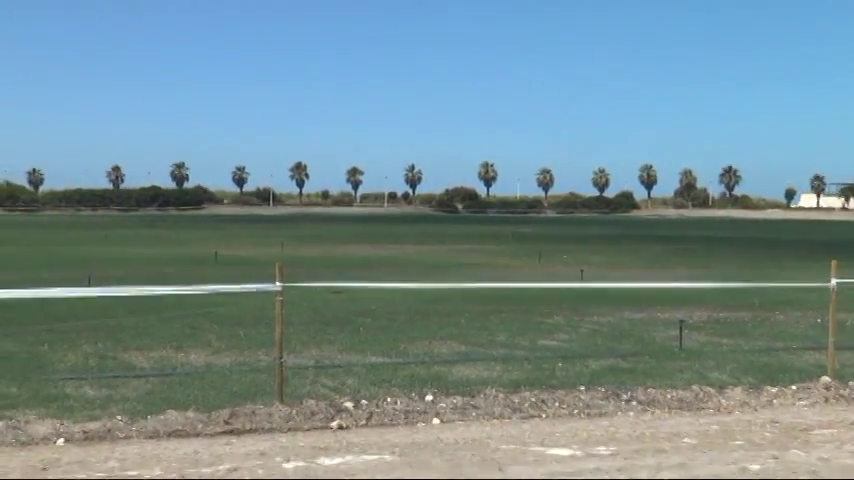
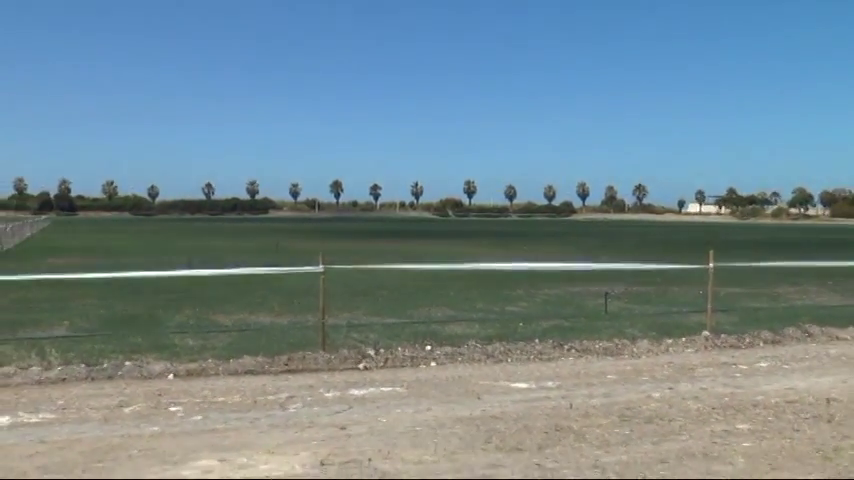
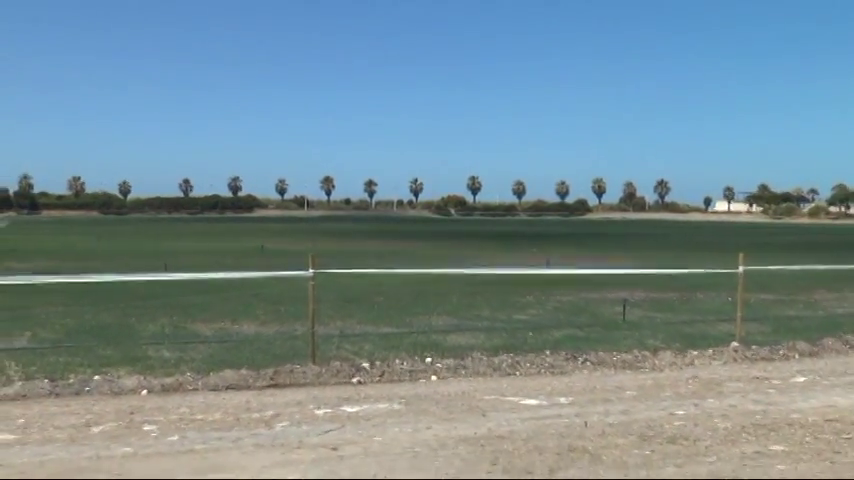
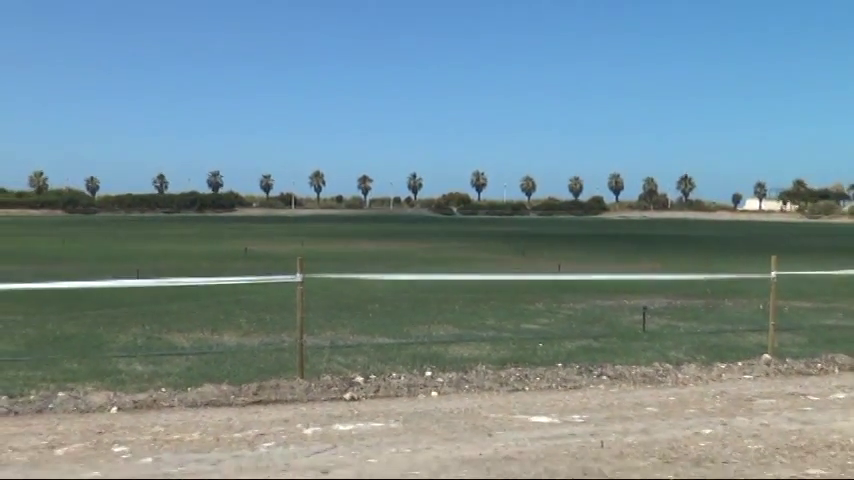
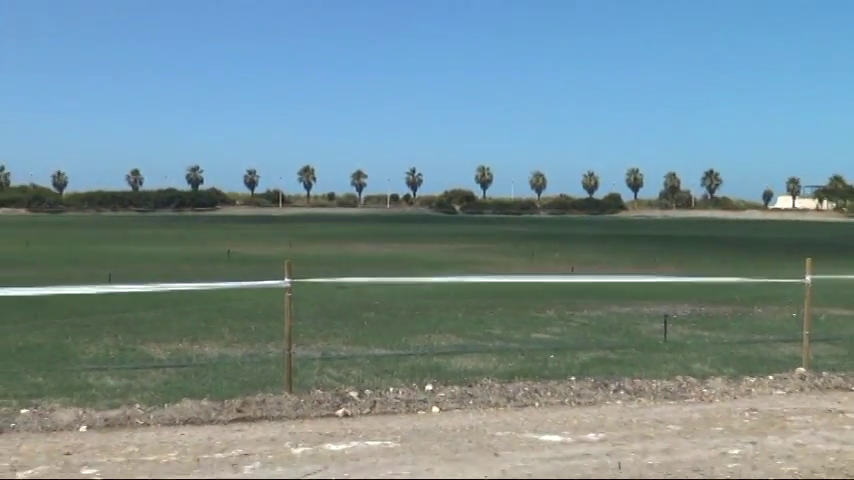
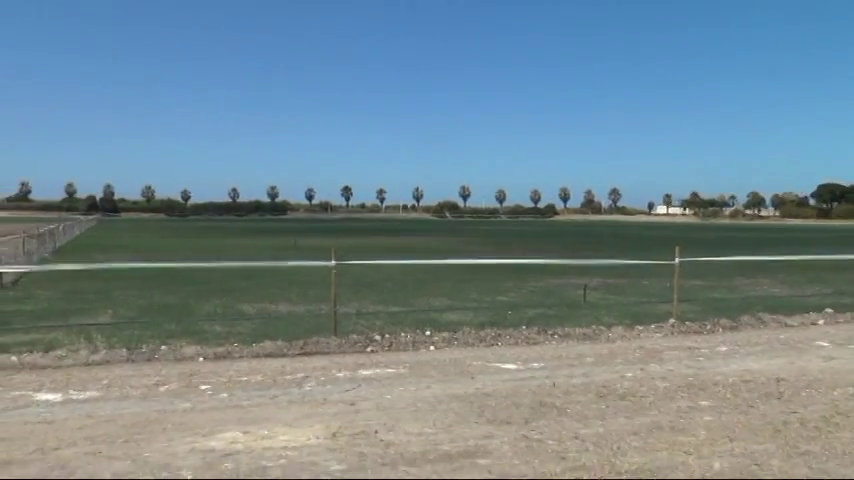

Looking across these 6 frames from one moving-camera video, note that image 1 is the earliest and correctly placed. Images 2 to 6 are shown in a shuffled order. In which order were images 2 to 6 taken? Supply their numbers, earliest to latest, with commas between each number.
5, 4, 3, 2, 6
